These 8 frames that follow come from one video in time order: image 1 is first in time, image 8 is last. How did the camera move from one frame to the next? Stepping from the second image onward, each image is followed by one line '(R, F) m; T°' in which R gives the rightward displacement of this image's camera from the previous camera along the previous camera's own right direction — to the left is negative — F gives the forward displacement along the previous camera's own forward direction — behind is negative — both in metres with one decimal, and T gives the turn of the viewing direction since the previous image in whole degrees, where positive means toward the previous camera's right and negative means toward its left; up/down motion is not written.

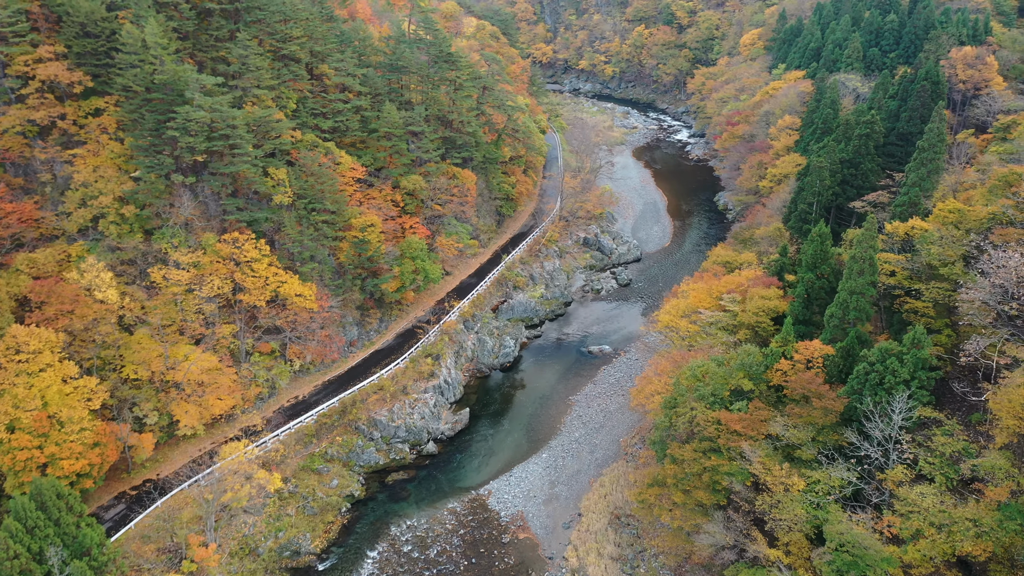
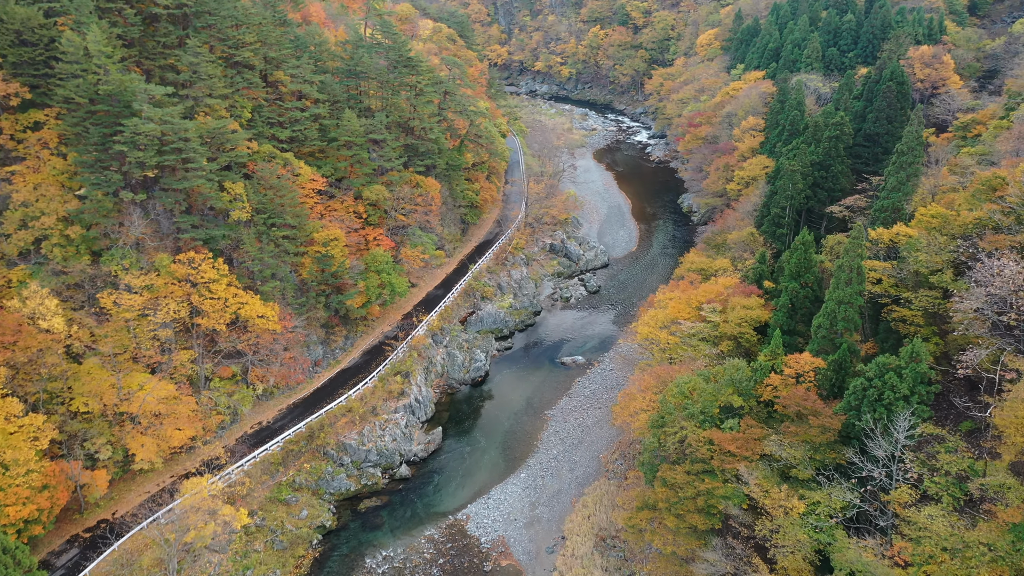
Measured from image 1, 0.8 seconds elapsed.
(-0.6, +1.0) m; +3°
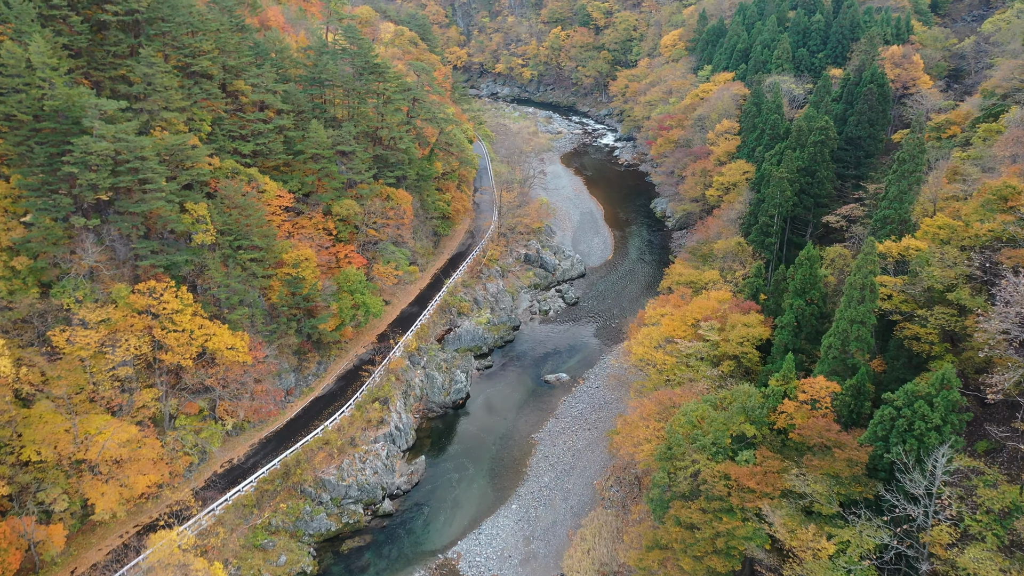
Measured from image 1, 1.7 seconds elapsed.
(-0.9, +1.5) m; +3°
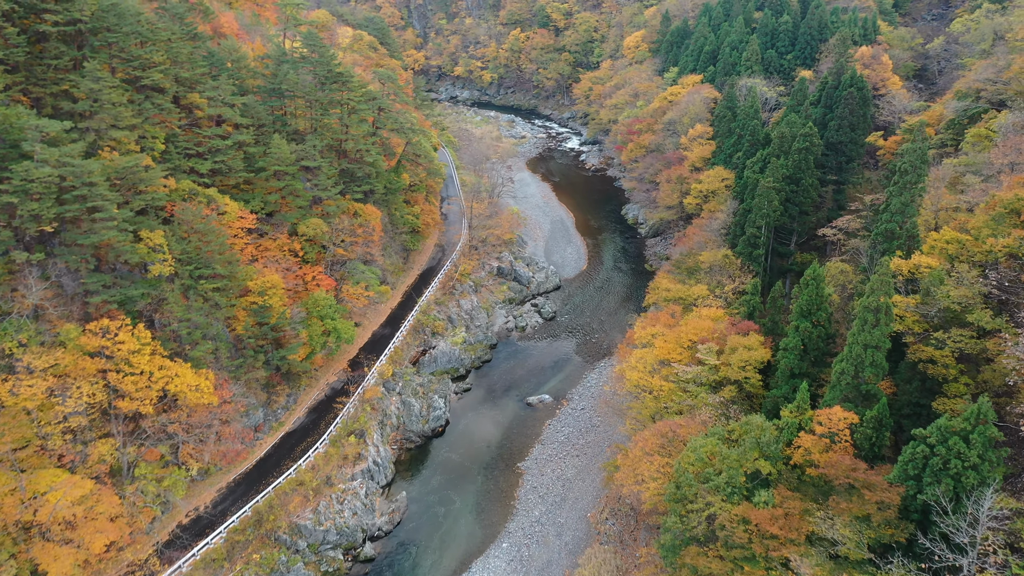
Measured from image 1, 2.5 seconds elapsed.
(-0.8, +1.5) m; +3°
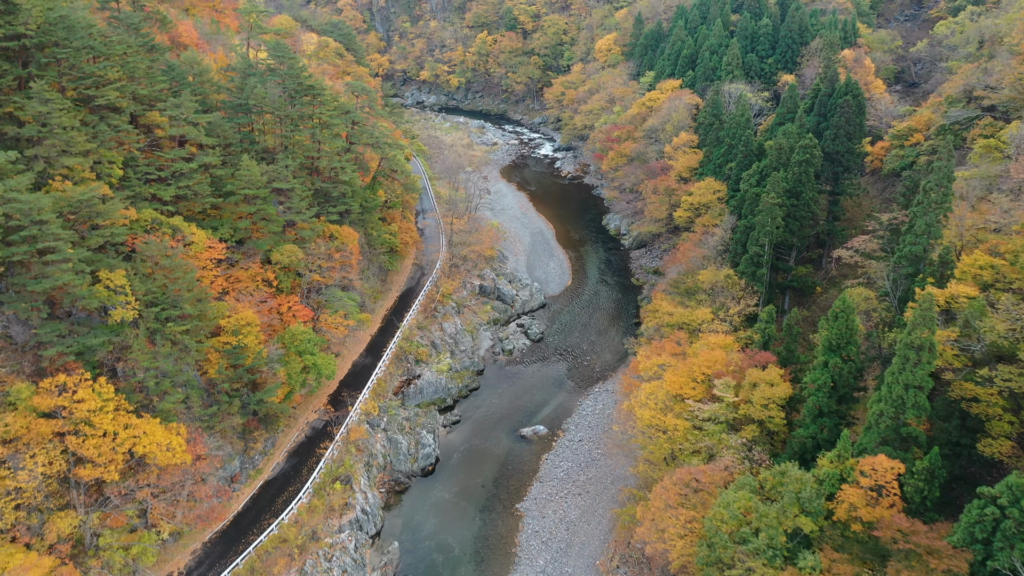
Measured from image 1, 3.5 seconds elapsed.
(-1.0, +1.8) m; +3°
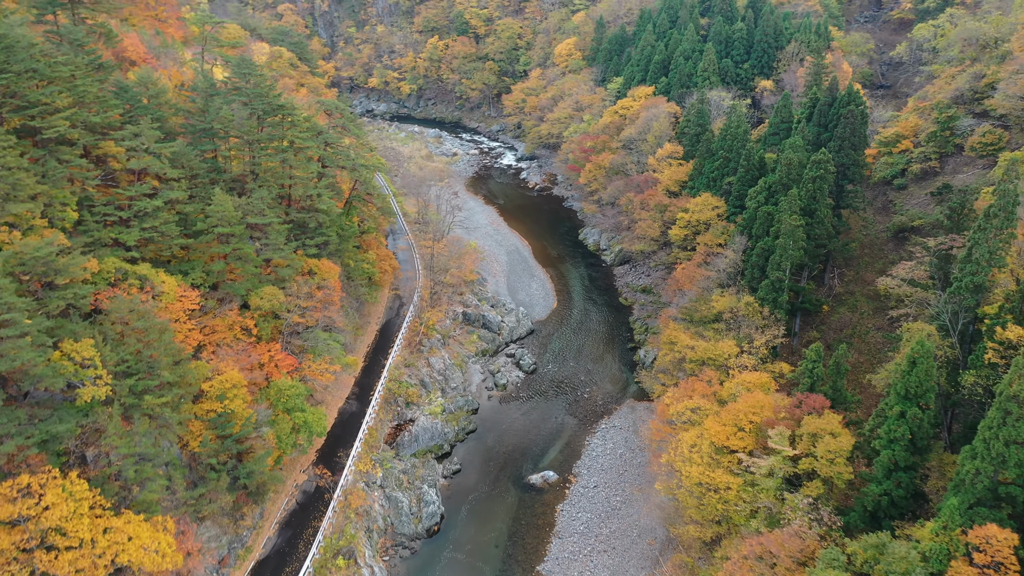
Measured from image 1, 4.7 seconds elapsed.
(-2.1, +2.5) m; +4°
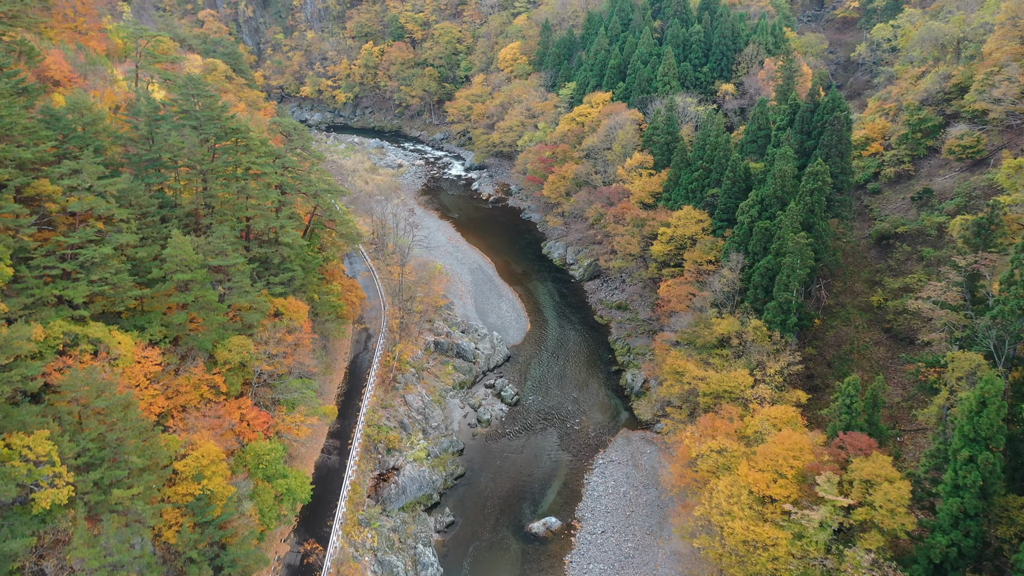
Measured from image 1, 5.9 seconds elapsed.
(-1.8, +2.2) m; +5°
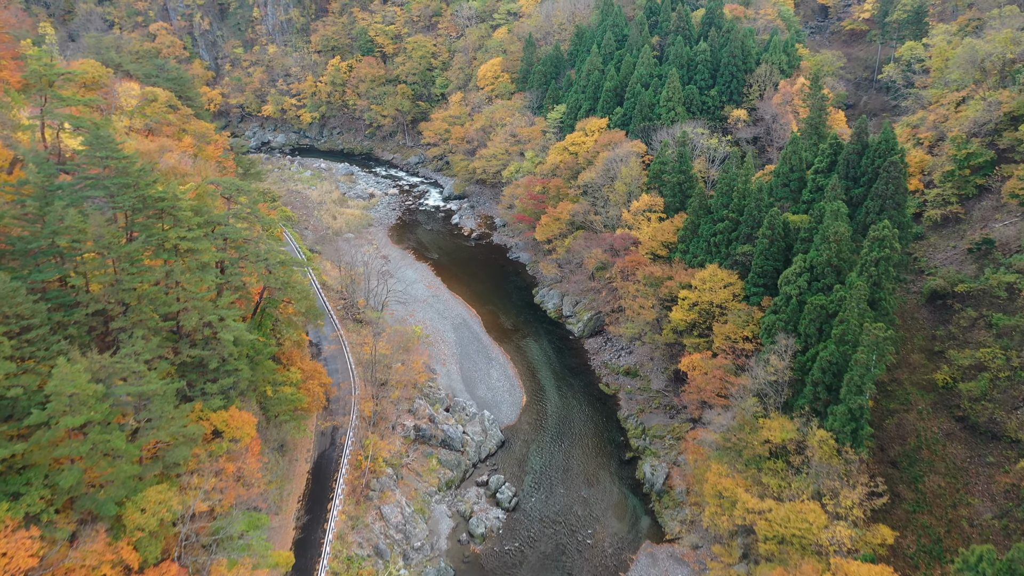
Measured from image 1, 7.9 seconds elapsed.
(-0.6, +5.1) m; +2°
